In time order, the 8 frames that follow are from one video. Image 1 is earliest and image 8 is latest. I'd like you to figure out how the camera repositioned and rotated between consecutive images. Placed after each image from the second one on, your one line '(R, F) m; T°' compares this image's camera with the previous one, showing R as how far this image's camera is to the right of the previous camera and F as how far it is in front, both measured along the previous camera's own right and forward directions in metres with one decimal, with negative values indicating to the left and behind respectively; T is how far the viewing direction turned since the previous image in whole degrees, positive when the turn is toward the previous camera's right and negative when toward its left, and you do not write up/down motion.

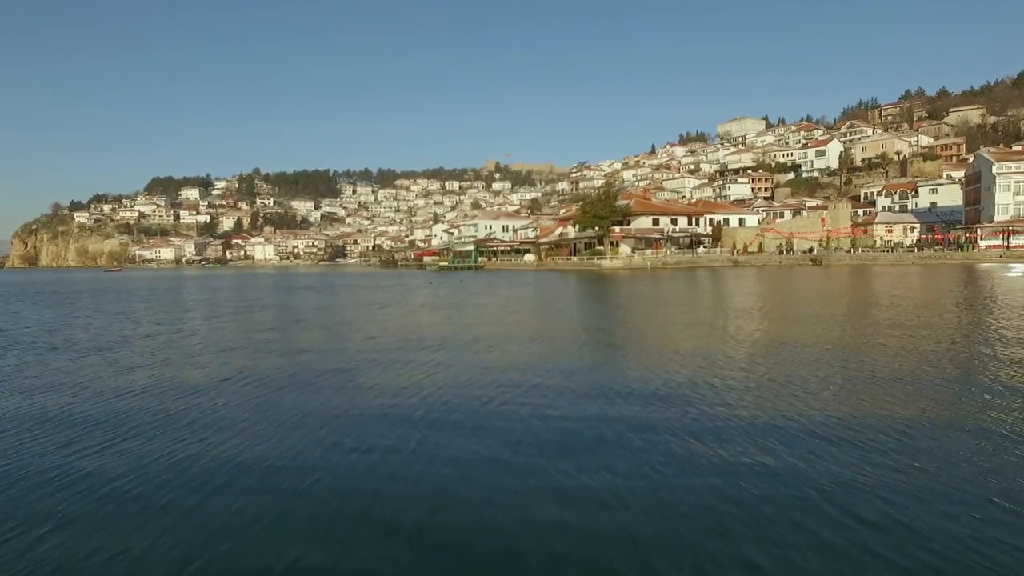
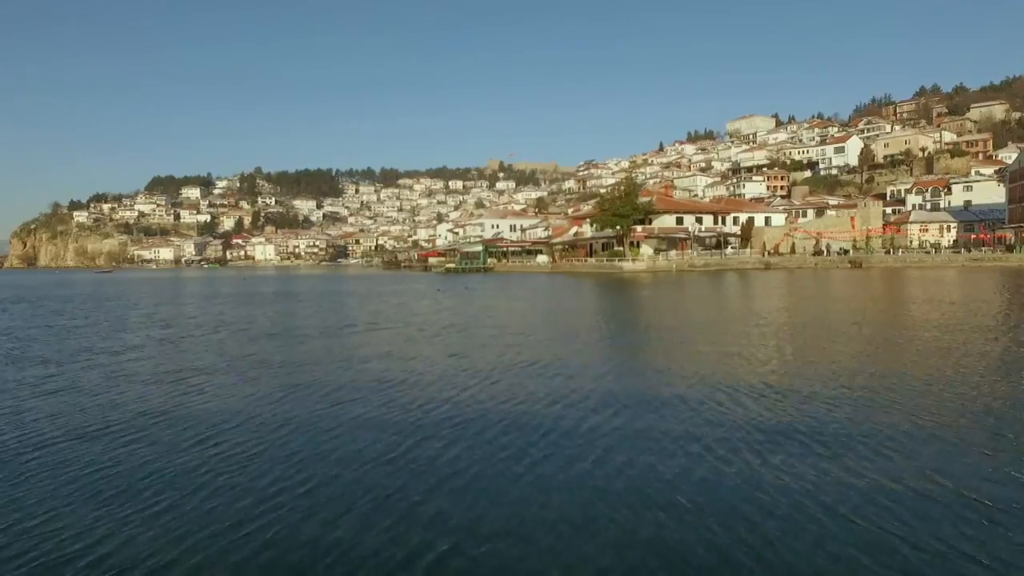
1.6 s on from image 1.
(-0.4, +2.6) m; 0°
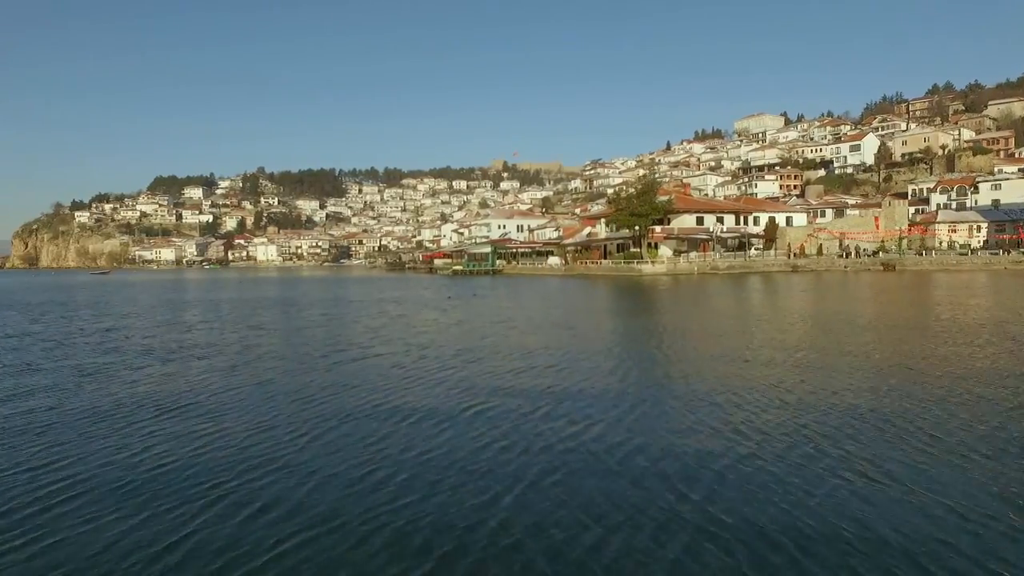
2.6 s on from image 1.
(-0.3, +1.7) m; 0°
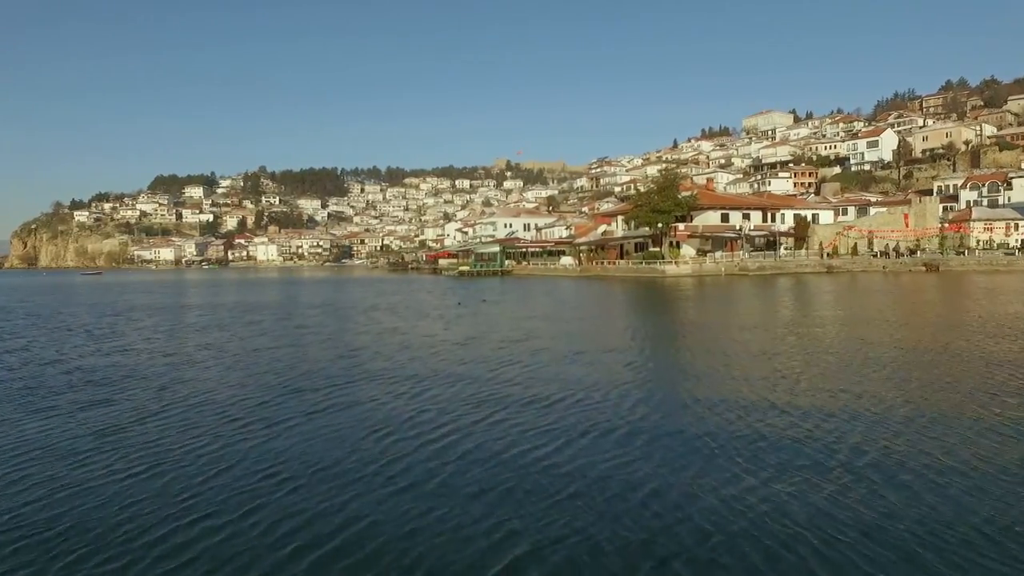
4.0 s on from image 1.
(-0.3, +2.2) m; 0°
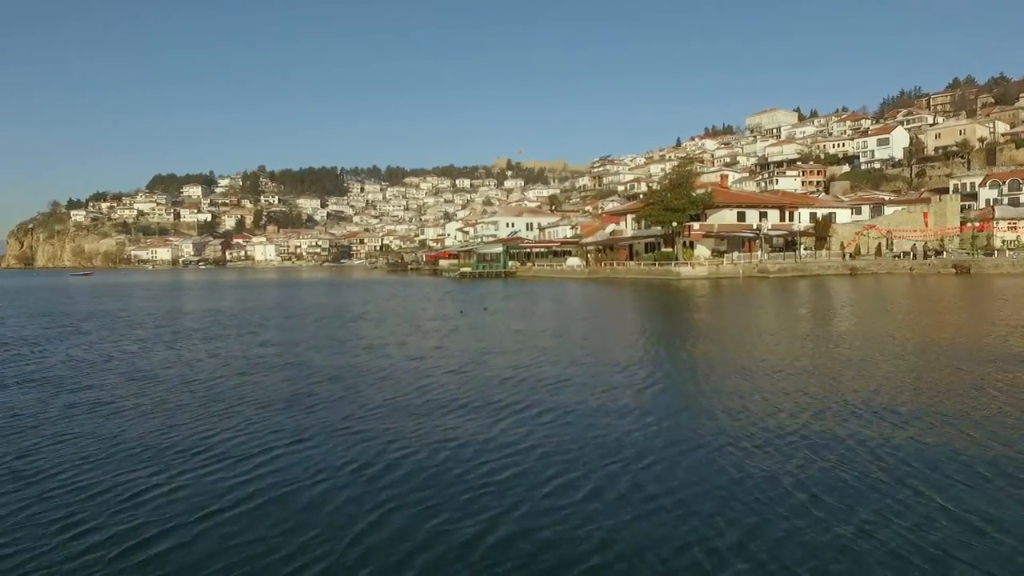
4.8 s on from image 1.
(-0.2, +1.5) m; 0°
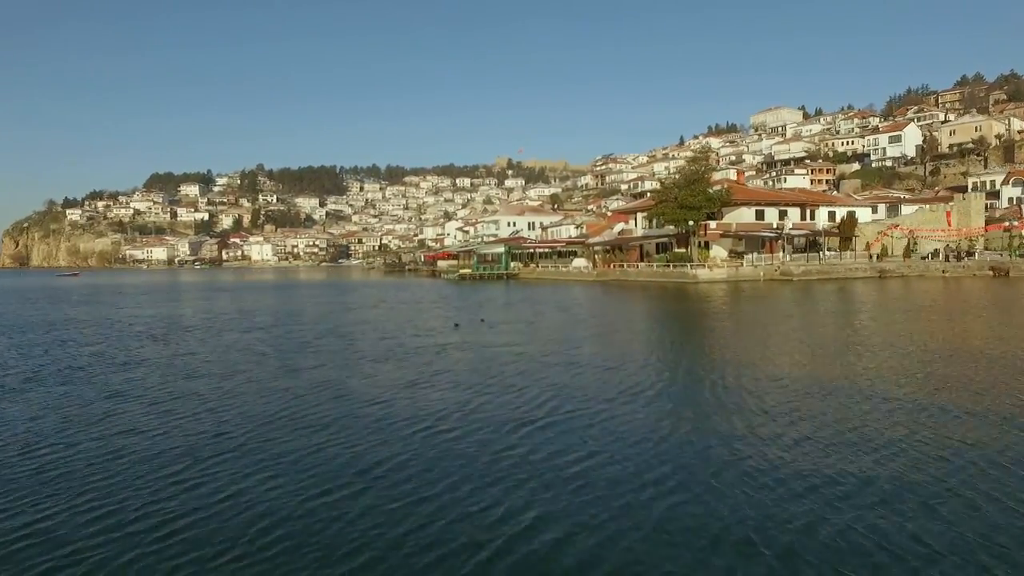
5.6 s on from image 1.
(-0.1, +1.8) m; 0°
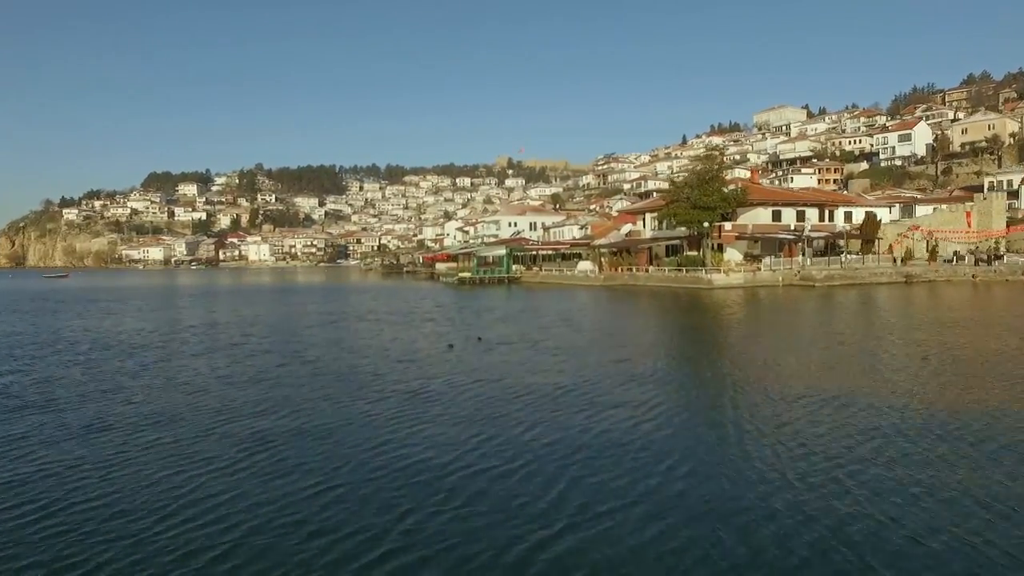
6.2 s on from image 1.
(-0.1, +1.4) m; 0°
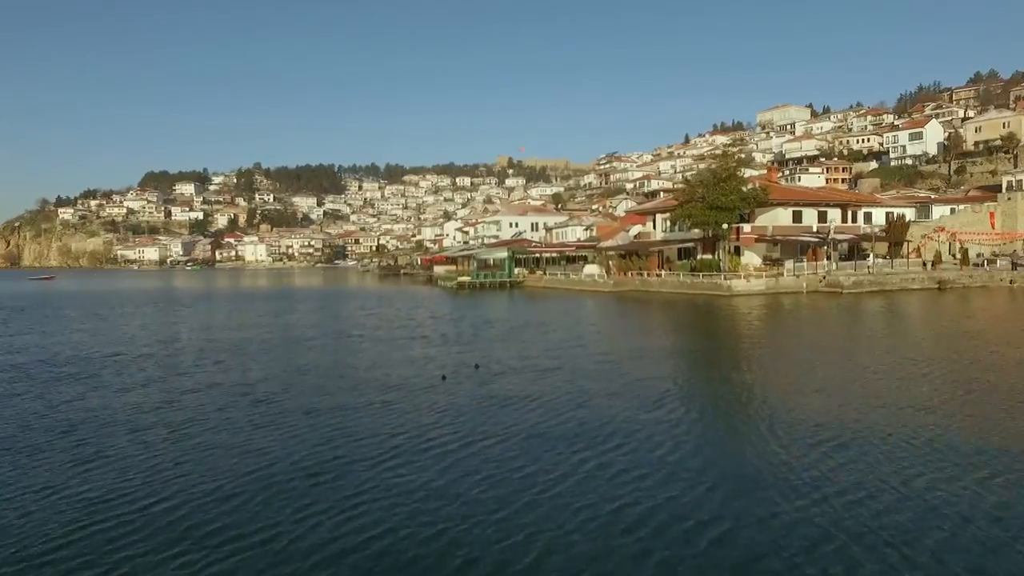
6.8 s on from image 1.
(-0.1, +1.6) m; 0°
